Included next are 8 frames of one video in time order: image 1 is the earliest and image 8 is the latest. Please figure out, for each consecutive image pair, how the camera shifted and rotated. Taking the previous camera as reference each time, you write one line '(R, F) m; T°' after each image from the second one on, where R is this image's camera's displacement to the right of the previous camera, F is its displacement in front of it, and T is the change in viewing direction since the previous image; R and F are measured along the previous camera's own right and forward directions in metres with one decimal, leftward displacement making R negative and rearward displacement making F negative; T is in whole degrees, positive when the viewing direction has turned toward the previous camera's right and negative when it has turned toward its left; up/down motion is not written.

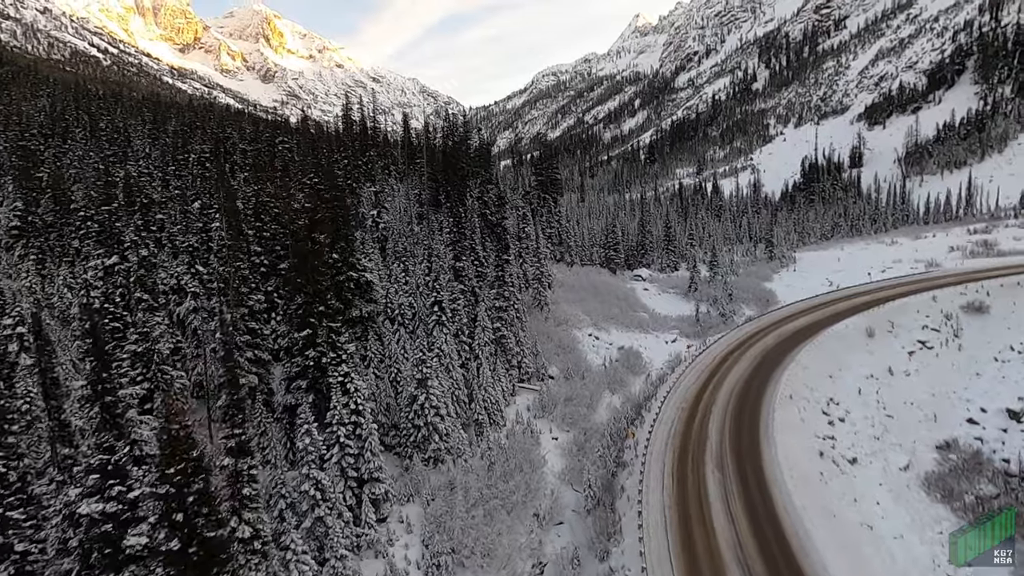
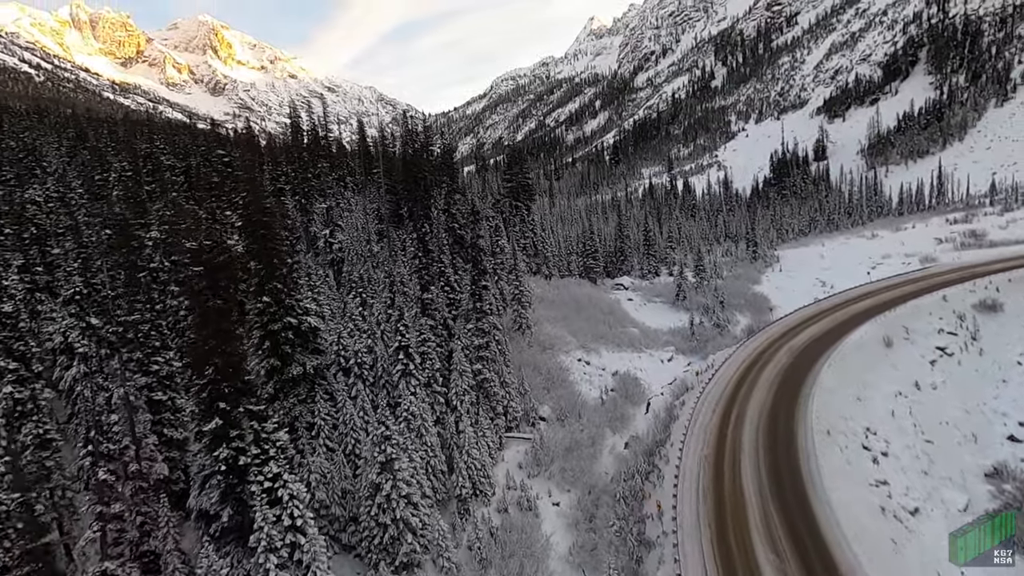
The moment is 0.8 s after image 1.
(-0.6, +5.8) m; +3°
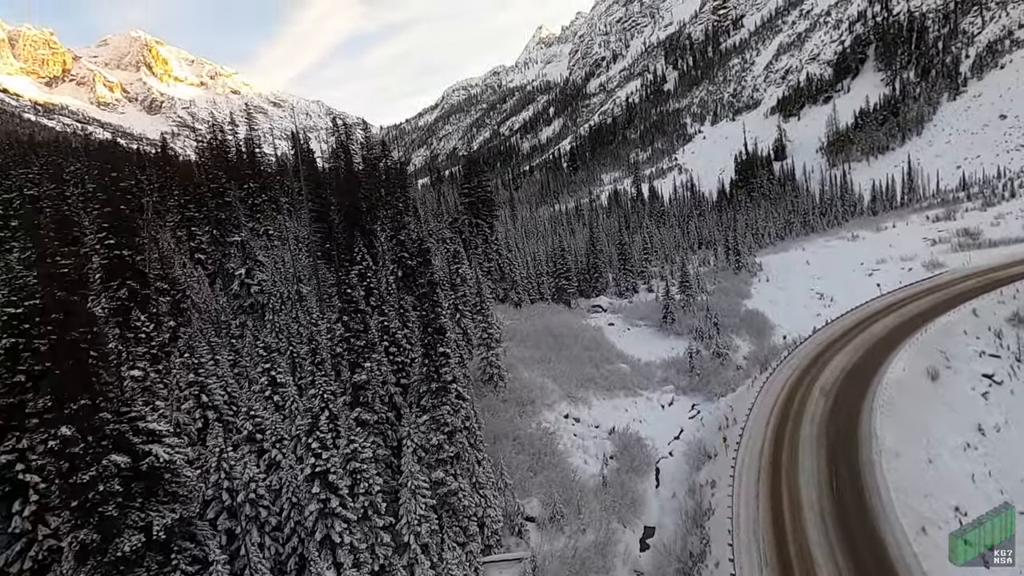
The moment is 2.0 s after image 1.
(-0.2, +8.3) m; +4°
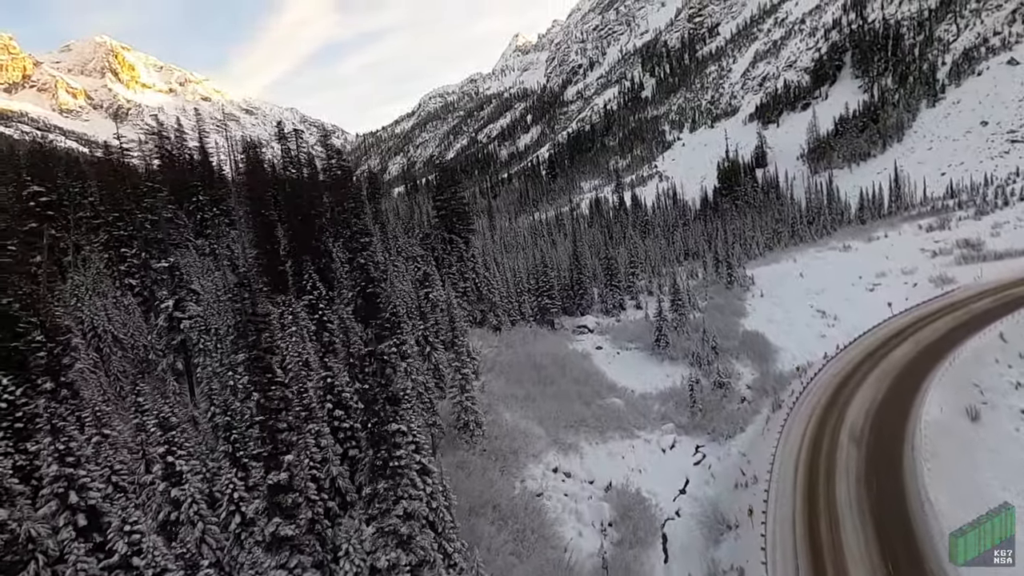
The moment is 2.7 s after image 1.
(+0.1, +5.1) m; +2°
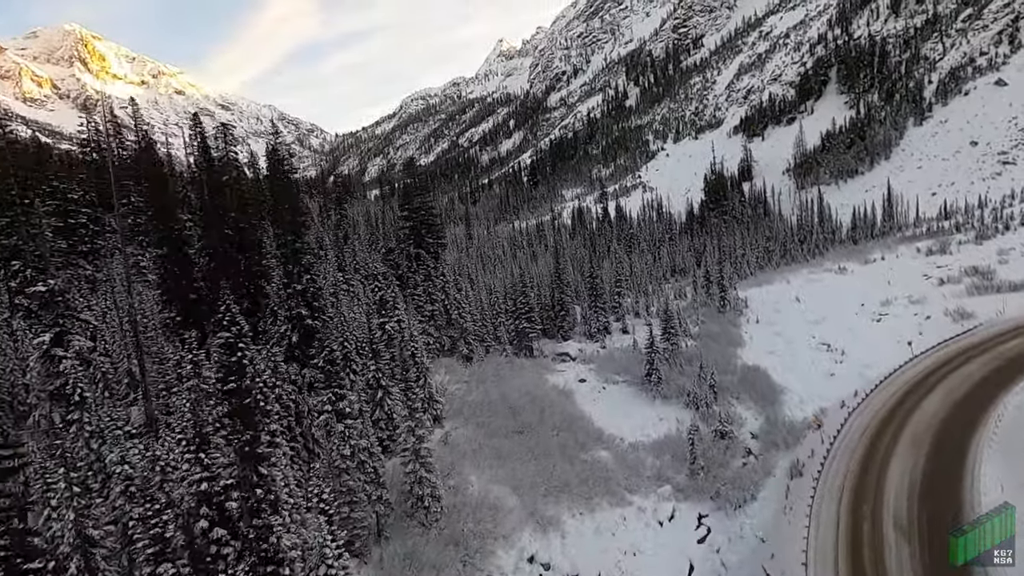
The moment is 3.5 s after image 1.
(+0.4, +6.0) m; +2°
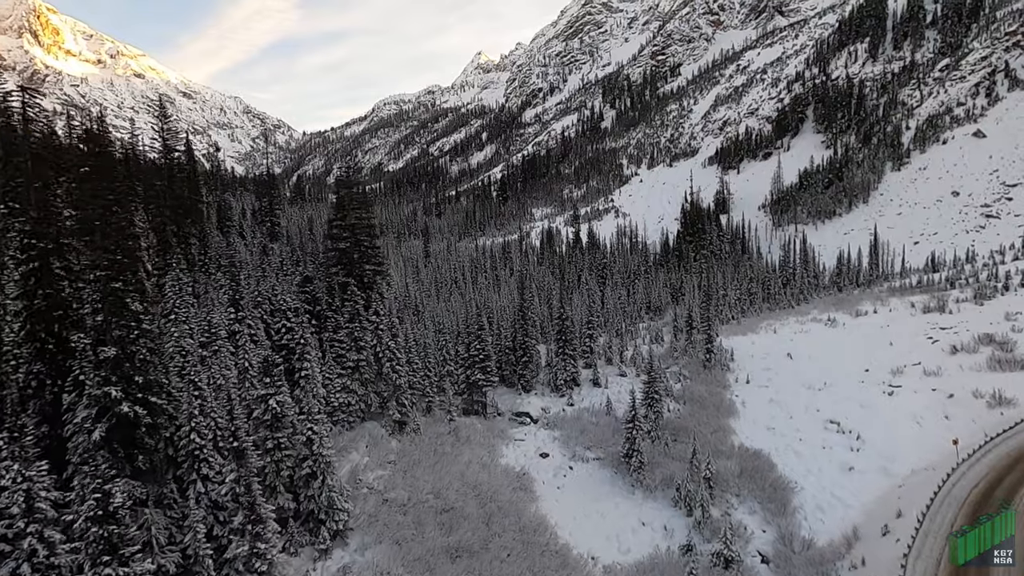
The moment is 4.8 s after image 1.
(+0.7, +9.4) m; +4°
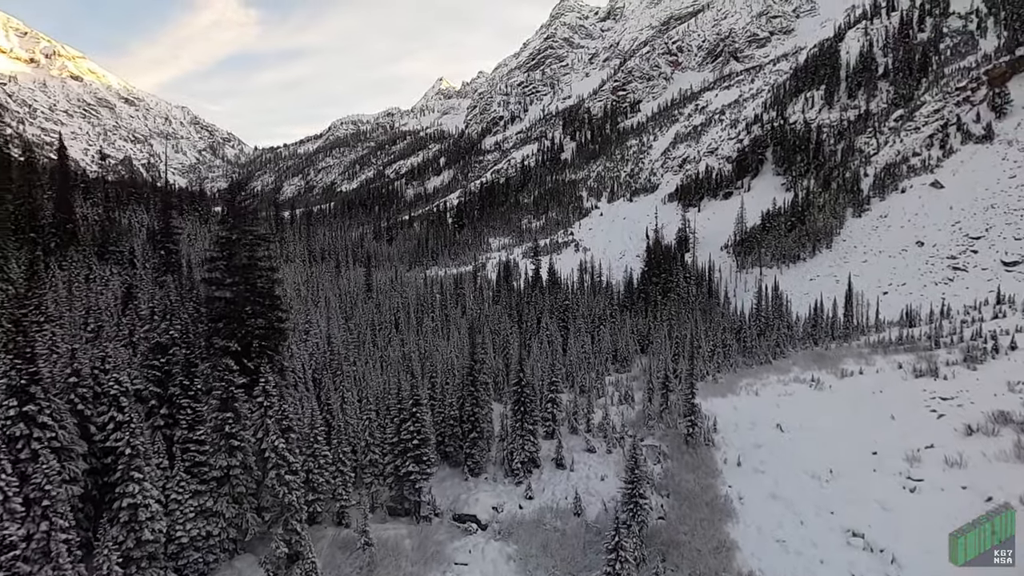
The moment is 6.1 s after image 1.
(+0.4, +9.4) m; +5°
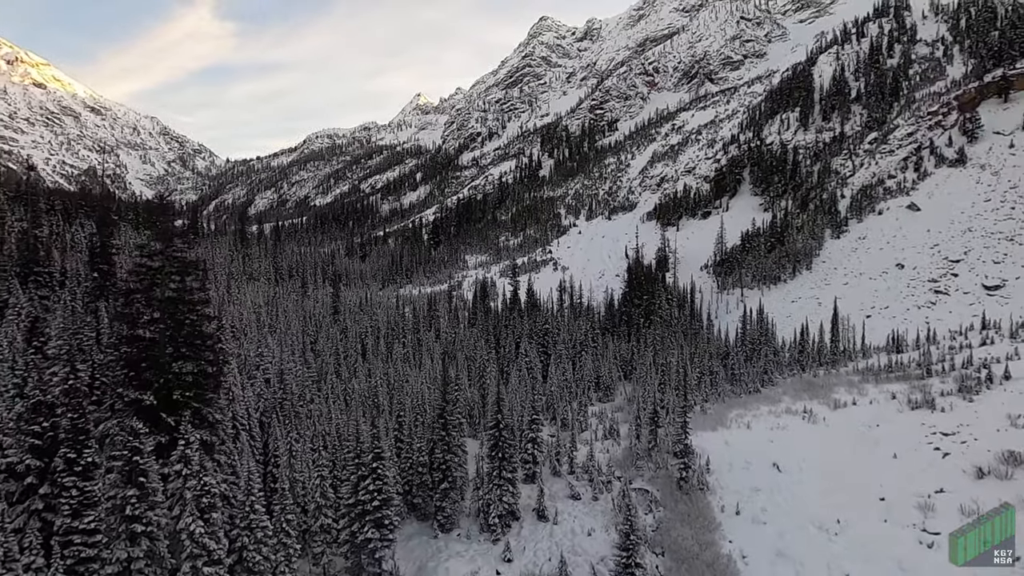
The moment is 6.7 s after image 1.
(0.0, +4.2) m; +2°
